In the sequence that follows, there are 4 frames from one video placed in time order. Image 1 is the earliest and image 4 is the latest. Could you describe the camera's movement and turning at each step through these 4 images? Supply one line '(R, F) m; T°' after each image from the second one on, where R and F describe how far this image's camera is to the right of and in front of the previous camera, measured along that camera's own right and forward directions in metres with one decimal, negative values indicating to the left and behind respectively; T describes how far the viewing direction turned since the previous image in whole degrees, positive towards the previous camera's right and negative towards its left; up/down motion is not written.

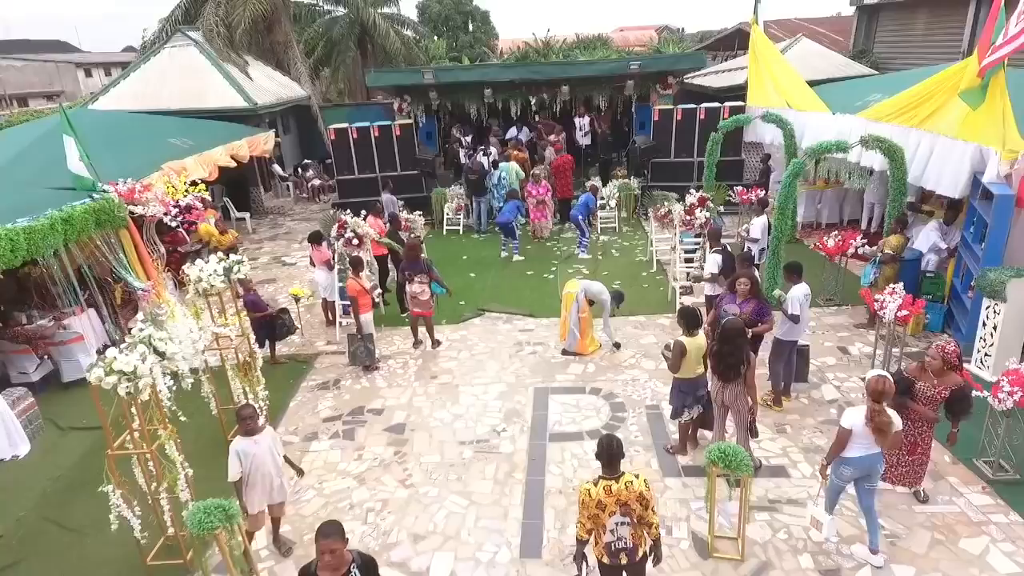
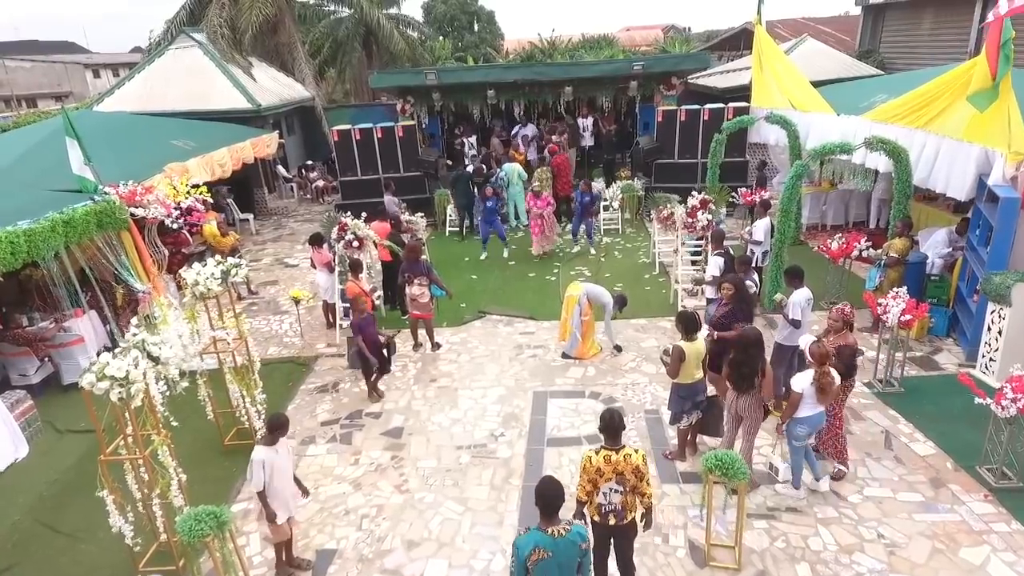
(+0.1, 0.0) m; -1°
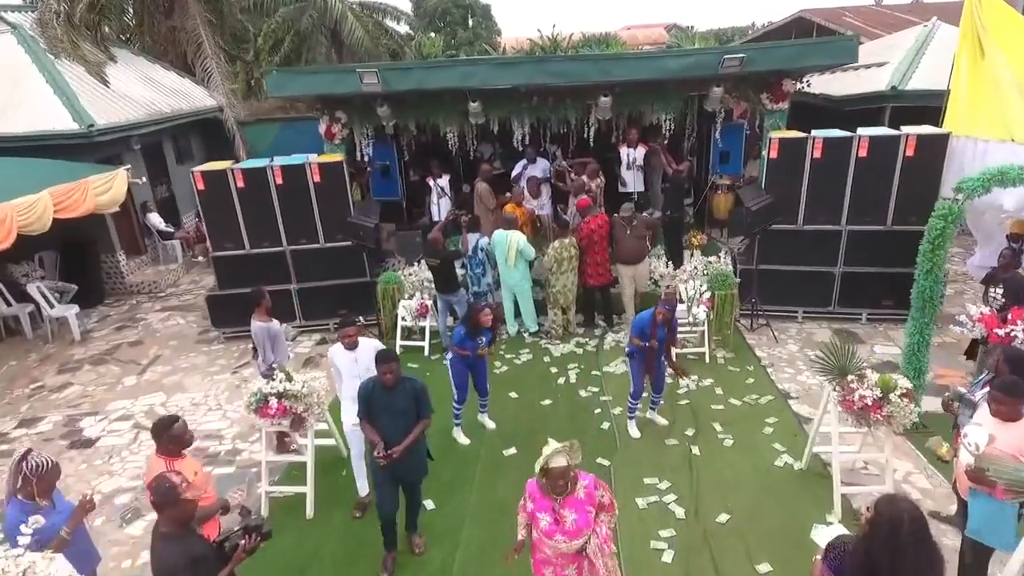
(0.0, +6.2) m; 0°
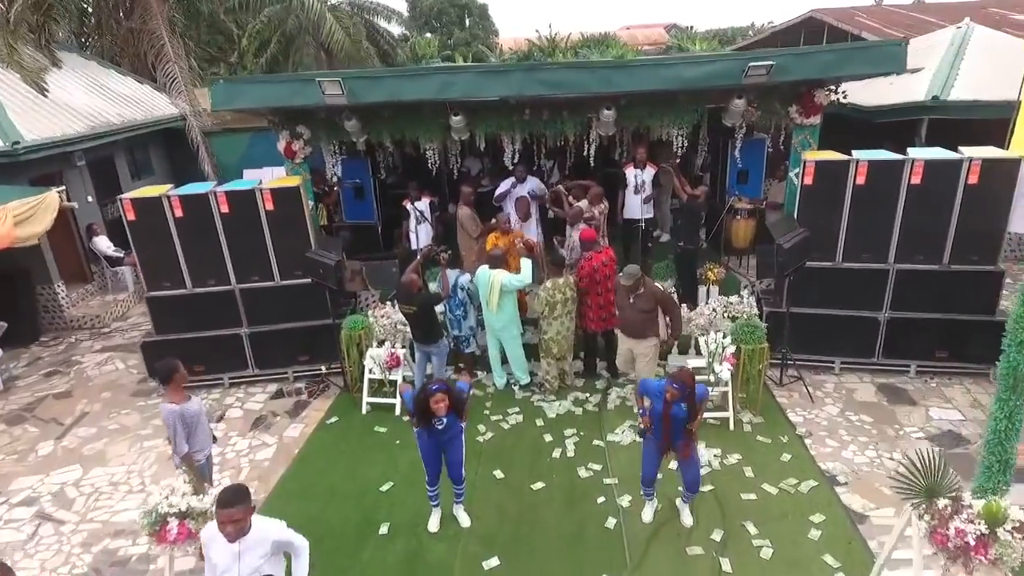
(+0.1, +1.2) m; 0°
